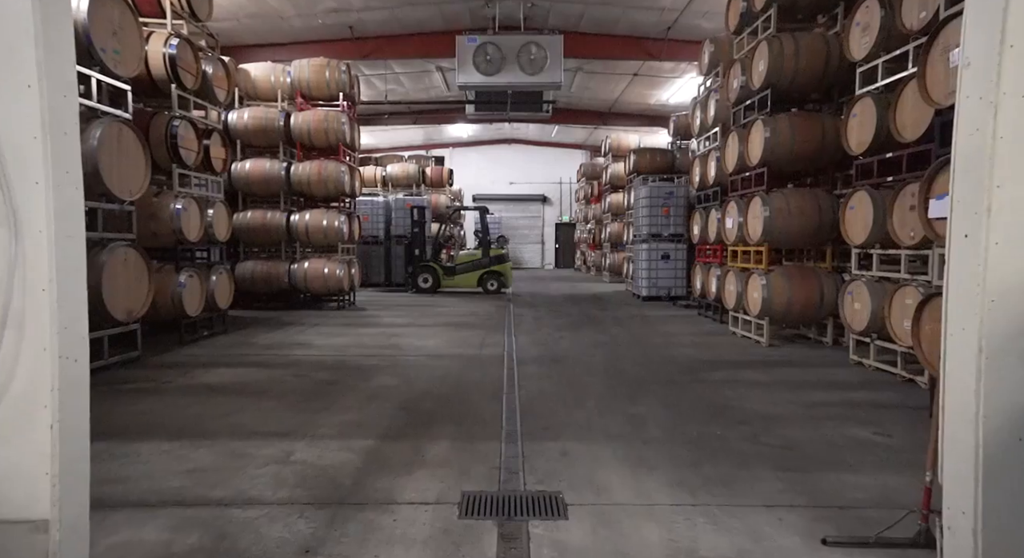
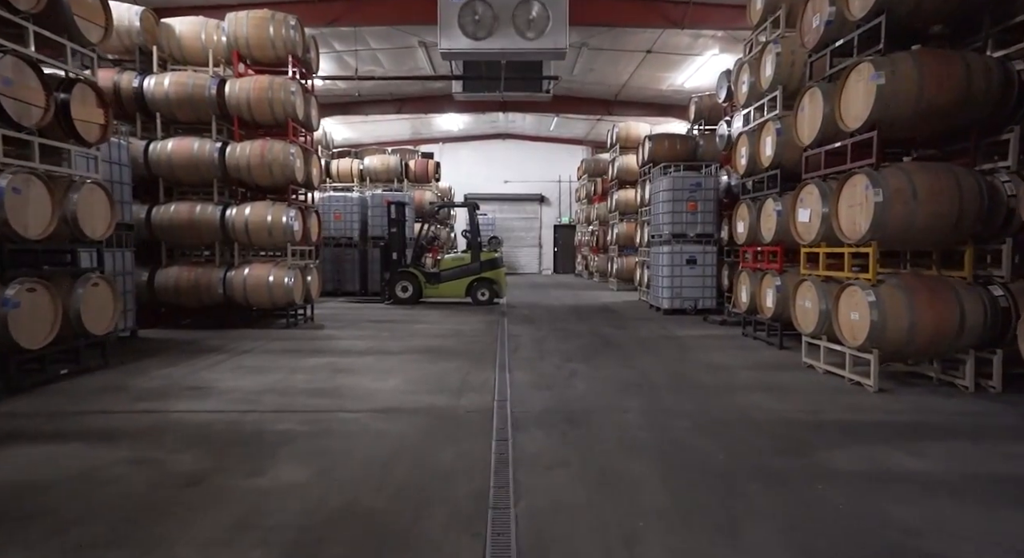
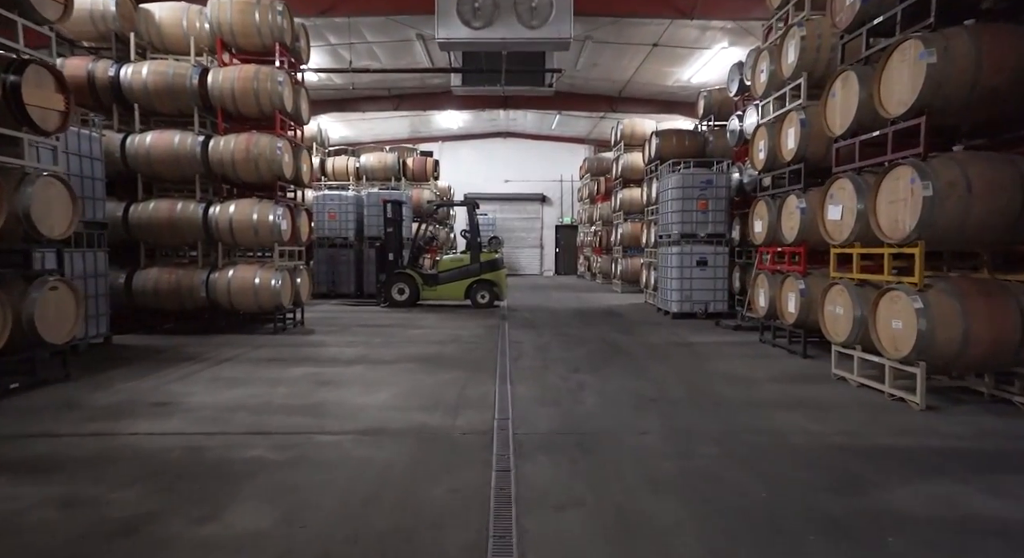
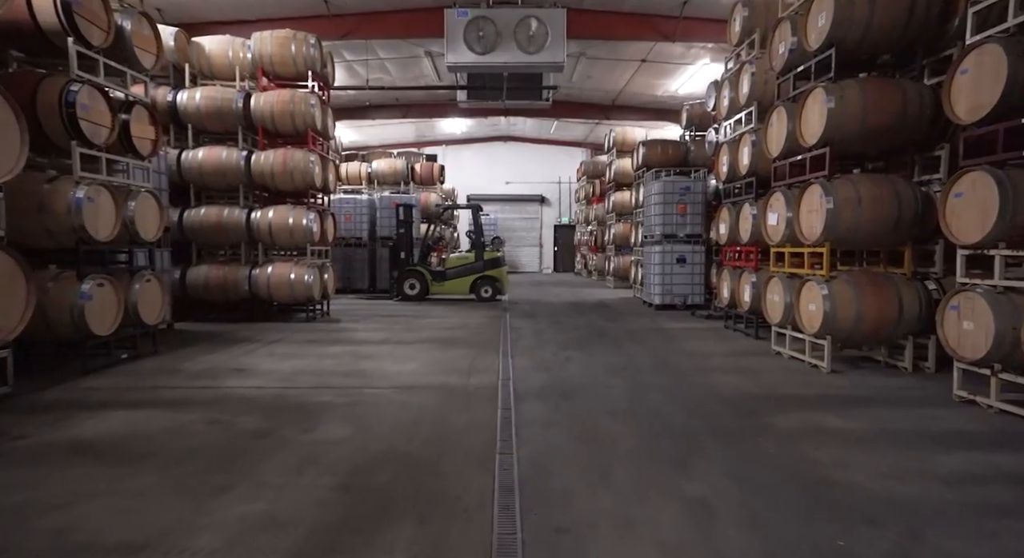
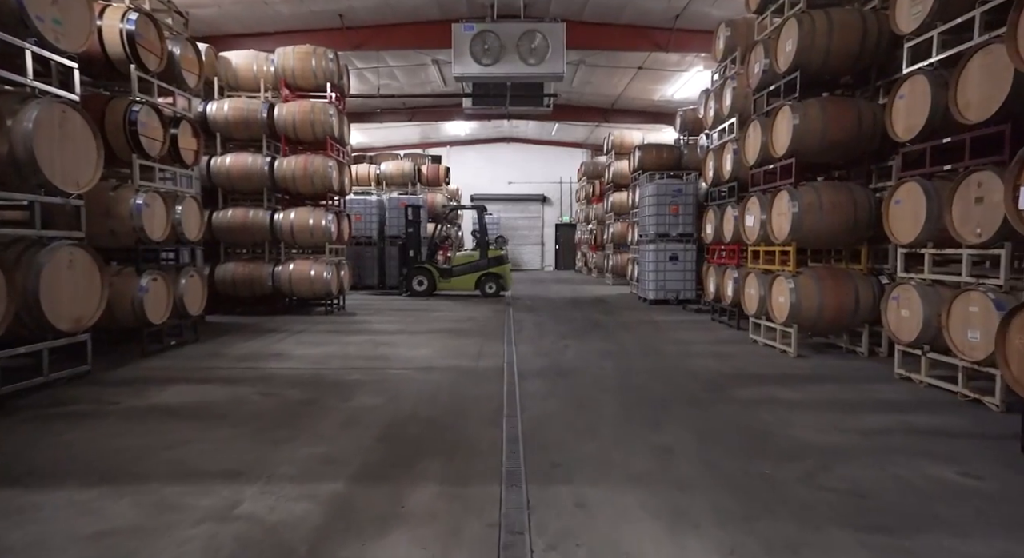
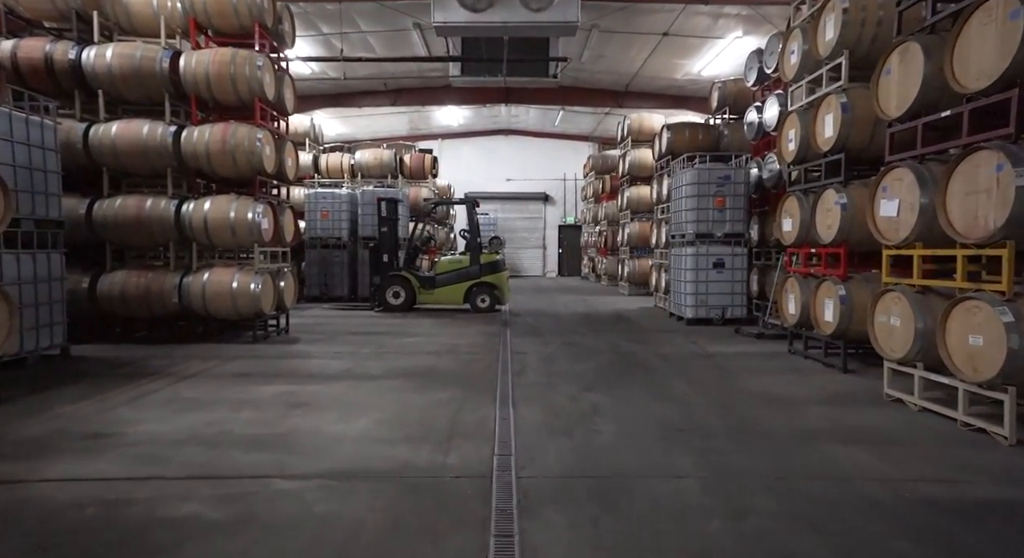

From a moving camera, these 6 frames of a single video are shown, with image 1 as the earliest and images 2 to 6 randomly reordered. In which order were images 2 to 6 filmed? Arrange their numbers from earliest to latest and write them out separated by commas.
5, 4, 2, 3, 6
